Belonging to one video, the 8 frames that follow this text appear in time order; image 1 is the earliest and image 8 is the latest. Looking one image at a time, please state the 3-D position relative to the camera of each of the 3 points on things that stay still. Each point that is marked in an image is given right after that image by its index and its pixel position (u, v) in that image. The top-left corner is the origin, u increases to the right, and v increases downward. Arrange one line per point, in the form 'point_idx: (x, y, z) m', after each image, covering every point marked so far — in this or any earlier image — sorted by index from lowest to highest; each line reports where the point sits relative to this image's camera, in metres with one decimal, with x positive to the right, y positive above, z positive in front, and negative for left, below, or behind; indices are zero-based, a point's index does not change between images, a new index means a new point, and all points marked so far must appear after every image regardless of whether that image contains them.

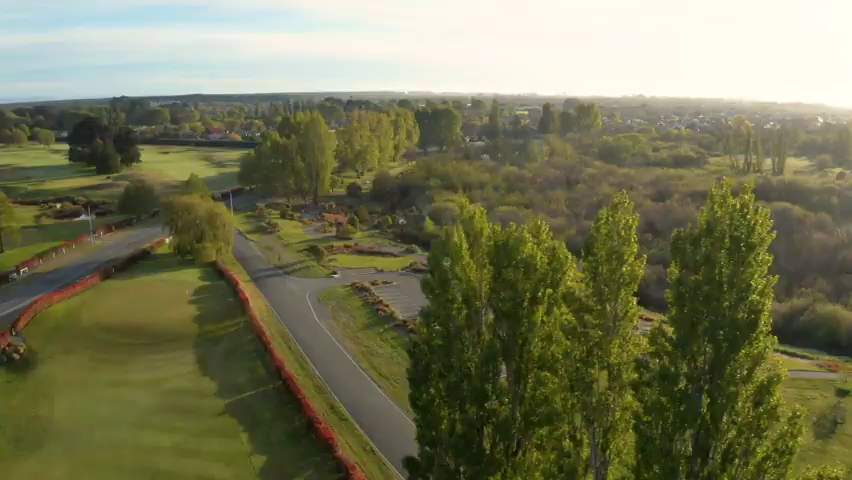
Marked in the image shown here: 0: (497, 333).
0: (+1.4, -1.7, +11.9) m
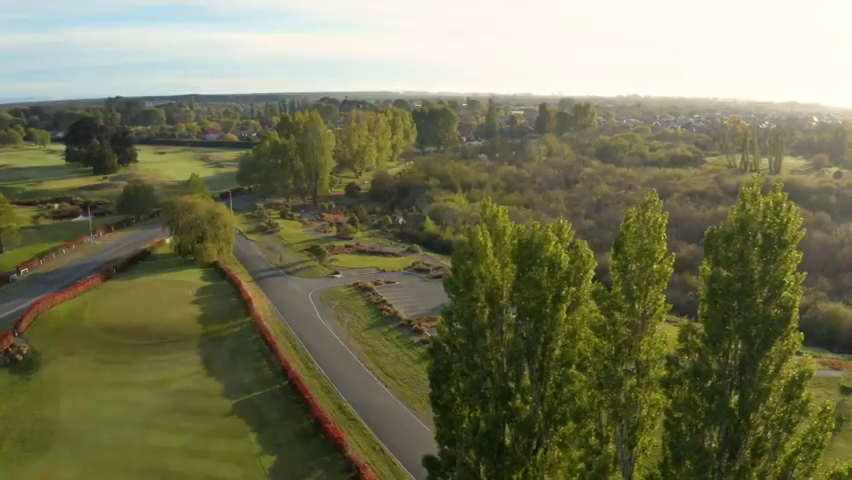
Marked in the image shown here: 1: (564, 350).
0: (+1.8, -1.7, +11.9) m
1: (+2.6, -2.0, +11.7) m
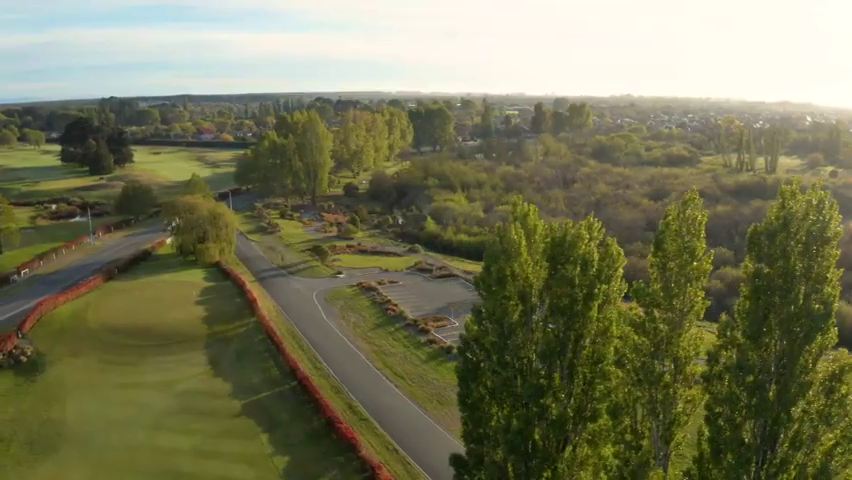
0: (+2.4, -1.6, +11.8) m
1: (+3.2, -2.0, +11.7) m
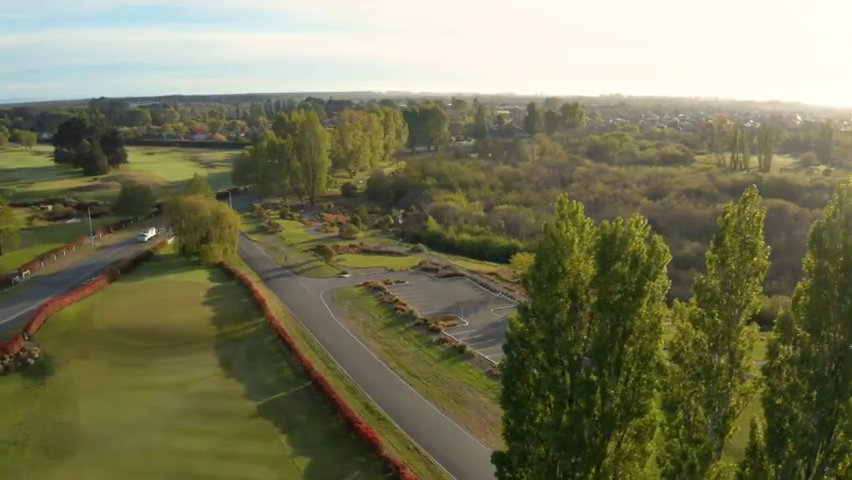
0: (+3.3, -1.6, +11.8) m
1: (+4.0, -1.9, +11.6) m
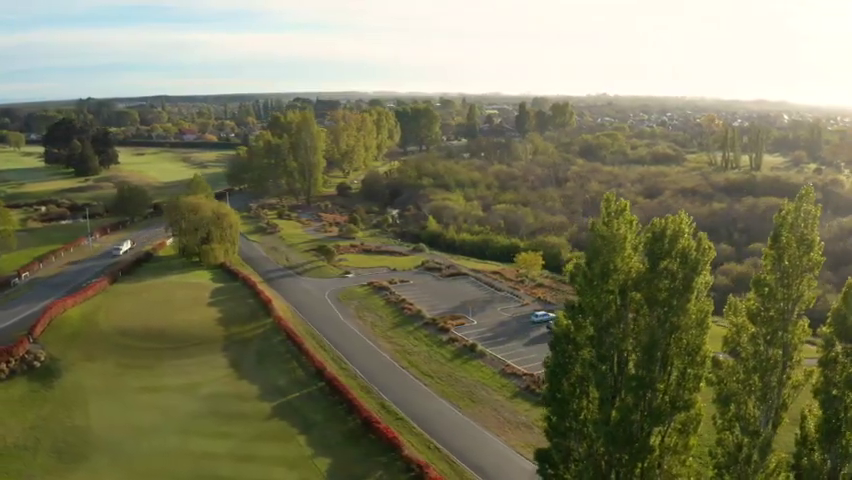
0: (+4.1, -1.5, +11.8) m
1: (+4.9, -1.8, +11.6) m
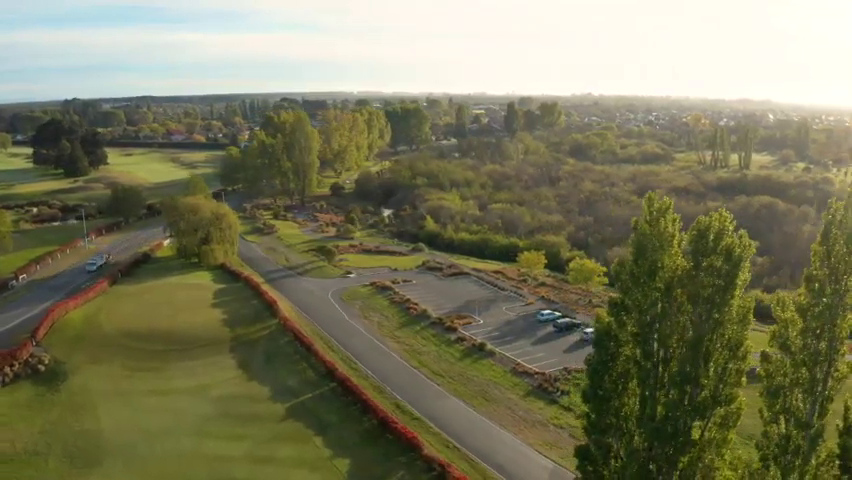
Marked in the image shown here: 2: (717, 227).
0: (+4.9, -1.5, +11.8) m
1: (+5.7, -1.8, +11.7) m
2: (+5.3, +0.2, +11.7) m
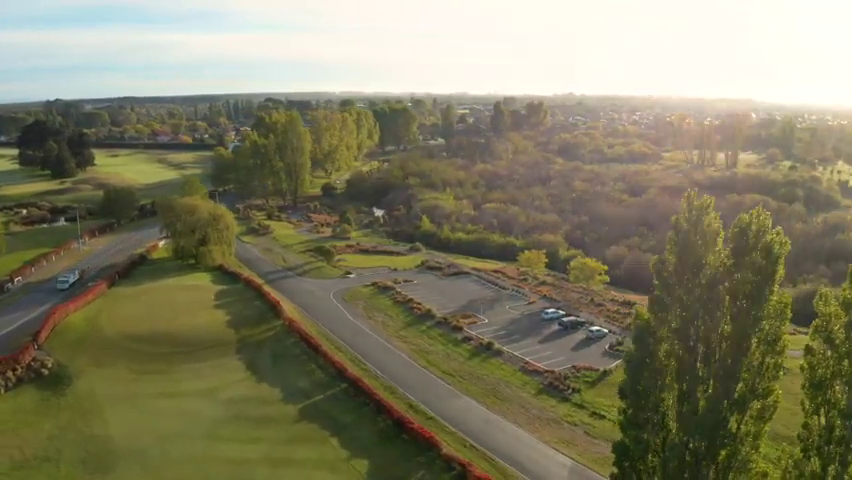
0: (+5.7, -1.4, +12.0) m
1: (+6.5, -1.7, +11.9) m
2: (+6.1, +0.3, +11.8) m
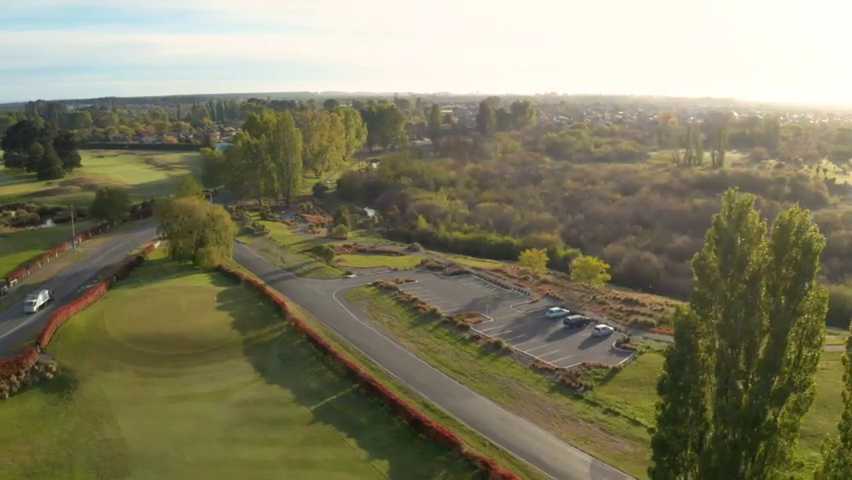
0: (+6.6, -1.4, +12.2) m
1: (+7.4, -1.7, +12.1) m
2: (+6.9, +0.3, +12.0) m
